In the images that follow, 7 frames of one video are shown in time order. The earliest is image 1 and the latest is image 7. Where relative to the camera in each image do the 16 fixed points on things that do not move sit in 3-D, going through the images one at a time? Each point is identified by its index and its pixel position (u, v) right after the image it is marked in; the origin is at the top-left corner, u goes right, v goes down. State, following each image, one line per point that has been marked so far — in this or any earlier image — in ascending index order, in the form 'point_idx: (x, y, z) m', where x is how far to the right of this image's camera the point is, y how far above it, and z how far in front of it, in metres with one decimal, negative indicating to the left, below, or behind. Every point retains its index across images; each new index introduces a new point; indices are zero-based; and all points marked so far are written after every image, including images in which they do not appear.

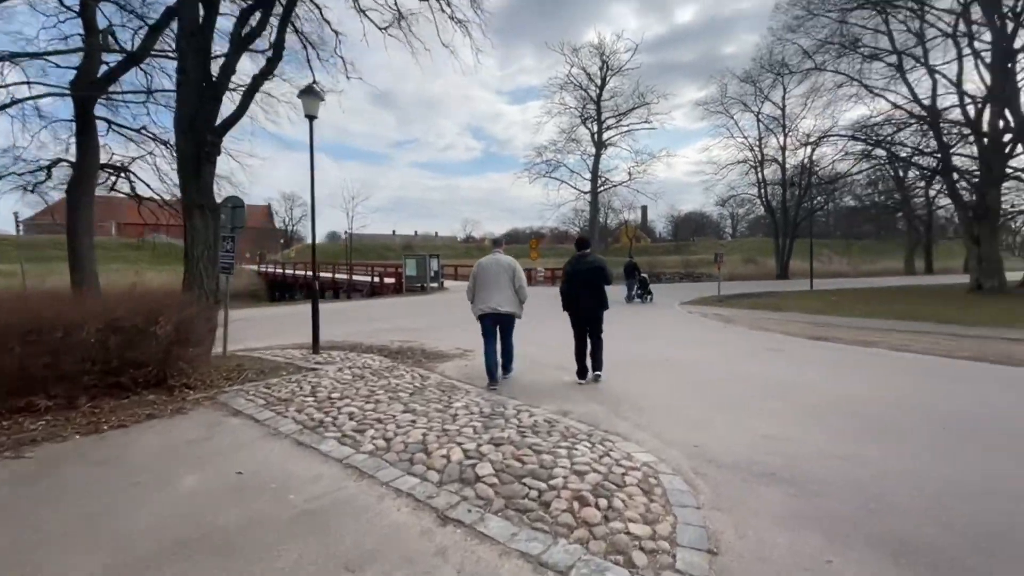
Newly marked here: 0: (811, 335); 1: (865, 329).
0: (+9.9, -1.5, +16.0) m
1: (+12.5, -1.4, +17.0) m
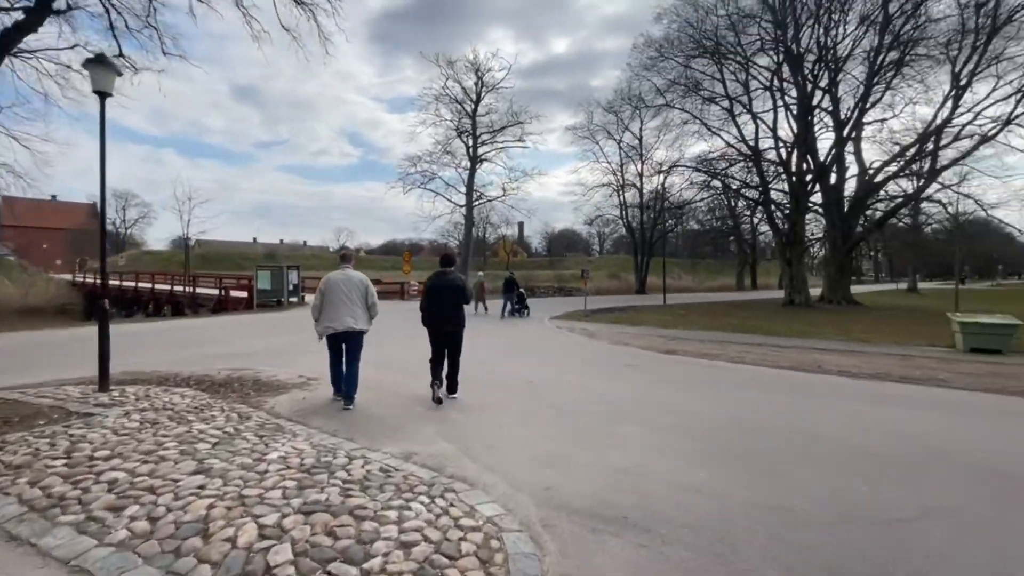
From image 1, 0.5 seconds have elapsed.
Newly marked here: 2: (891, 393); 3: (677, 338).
0: (+5.4, -2.1, +17.1) m
1: (+7.6, -2.1, +18.7) m
2: (+8.0, -2.3, +10.2) m
3: (+6.7, -2.0, +19.5) m
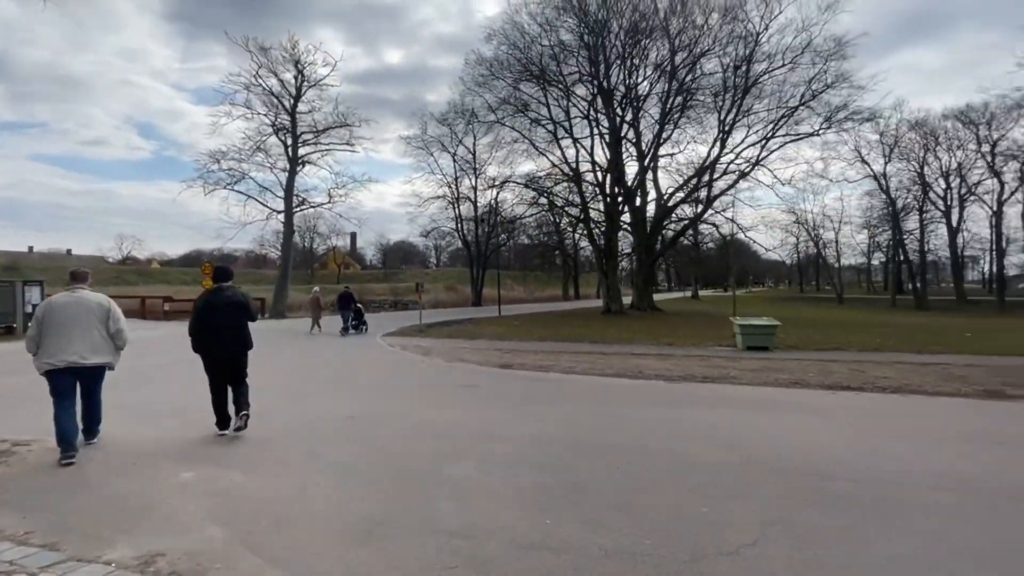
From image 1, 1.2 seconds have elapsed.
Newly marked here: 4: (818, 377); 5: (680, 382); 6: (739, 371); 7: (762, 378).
0: (-0.4, -2.6, +16.7) m
1: (+1.2, -2.5, +19.0) m
2: (+4.4, -2.5, +11.1) m
3: (+0.1, -2.5, +19.5) m
4: (+8.8, -2.6, +13.8) m
5: (+4.7, -2.6, +13.4) m
6: (+7.0, -2.6, +14.8) m
7: (+7.1, -2.6, +13.7) m
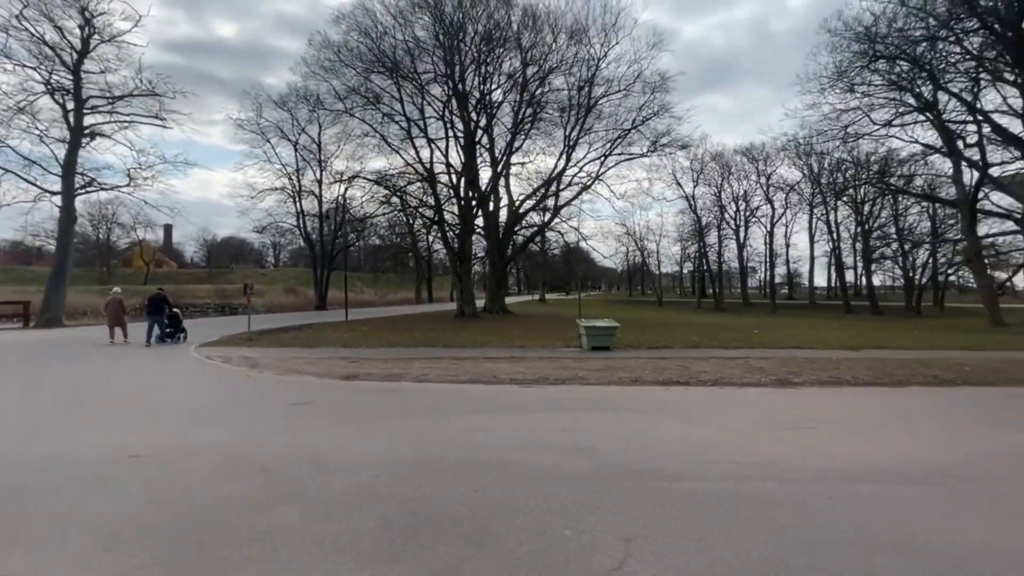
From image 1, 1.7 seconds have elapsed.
0: (-5.2, -2.6, +15.1) m
1: (-4.4, -2.6, +17.7) m
2: (+1.0, -2.6, +11.1) m
3: (-5.6, -2.6, +17.8) m
4: (+4.4, -2.7, +15.1) m
5: (+0.6, -2.7, +13.4) m
6: (+2.4, -2.7, +15.5) m
7: (+2.8, -2.7, +14.4) m
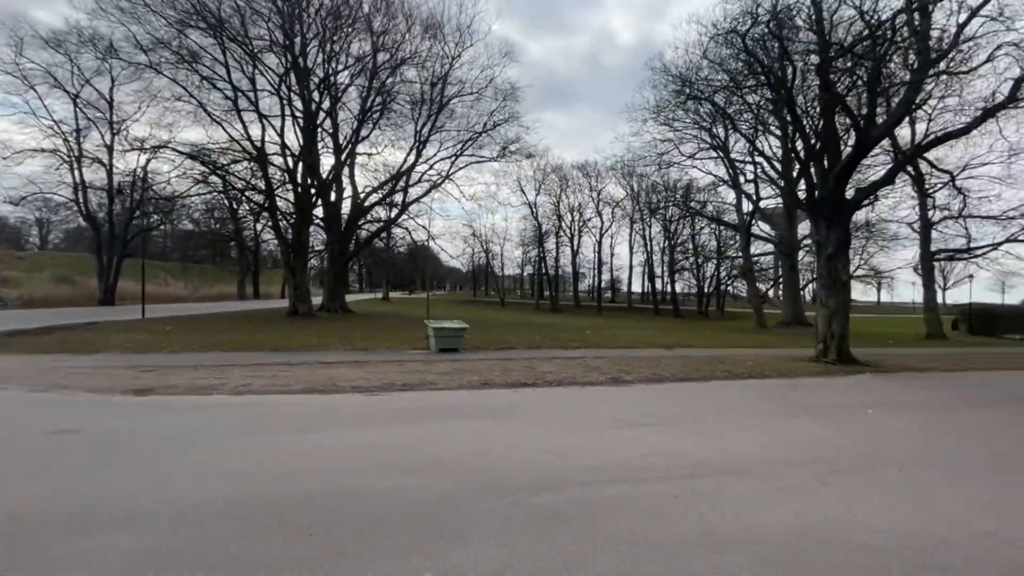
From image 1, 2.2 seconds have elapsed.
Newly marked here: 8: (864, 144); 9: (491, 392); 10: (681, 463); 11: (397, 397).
0: (-9.5, -2.5, +12.2) m
1: (-9.5, -2.4, +14.9) m
2: (-2.3, -2.6, +10.3) m
3: (-10.7, -2.4, +14.6) m
4: (-0.3, -2.8, +15.2) m
5: (-3.4, -2.7, +12.4) m
6: (-2.4, -2.7, +14.9) m
7: (-1.6, -2.7, +14.0) m
8: (+14.3, +5.8, +19.4) m
9: (-0.5, -2.8, +13.1) m
10: (+2.6, -2.6, +7.2) m
11: (-2.8, -2.7, +11.9) m
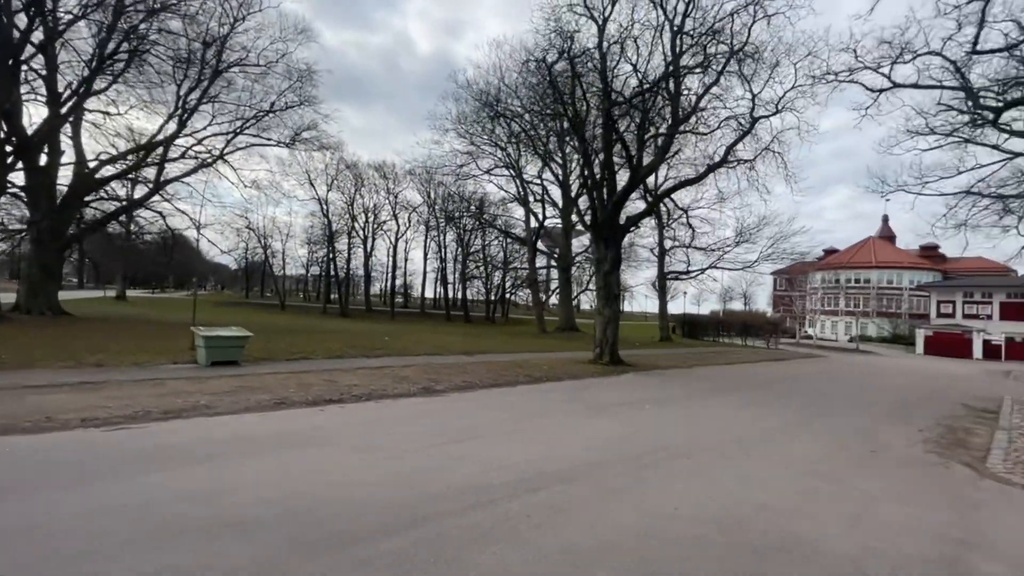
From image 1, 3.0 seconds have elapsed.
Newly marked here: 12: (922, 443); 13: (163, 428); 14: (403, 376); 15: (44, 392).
0: (-12.9, -2.2, +6.7) m
1: (-14.0, -2.2, +9.2) m
2: (-5.6, -2.6, +7.9) m
3: (-15.0, -2.1, +8.4) m
4: (-5.8, -2.9, +13.2) m
5: (-7.5, -2.7, +9.4) m
6: (-7.5, -2.7, +12.1) m
7: (-6.5, -2.8, +11.6) m
8: (+6.0, +5.2, +23.2) m
9: (-5.1, -2.9, +11.2) m
10: (+0.2, -2.8, +7.1) m
11: (-6.7, -2.7, +9.2) m
12: (+9.6, -3.6, +11.2) m
13: (-6.7, -2.7, +9.2) m
14: (-3.8, -3.0, +16.8) m
15: (-11.1, -2.5, +11.5) m
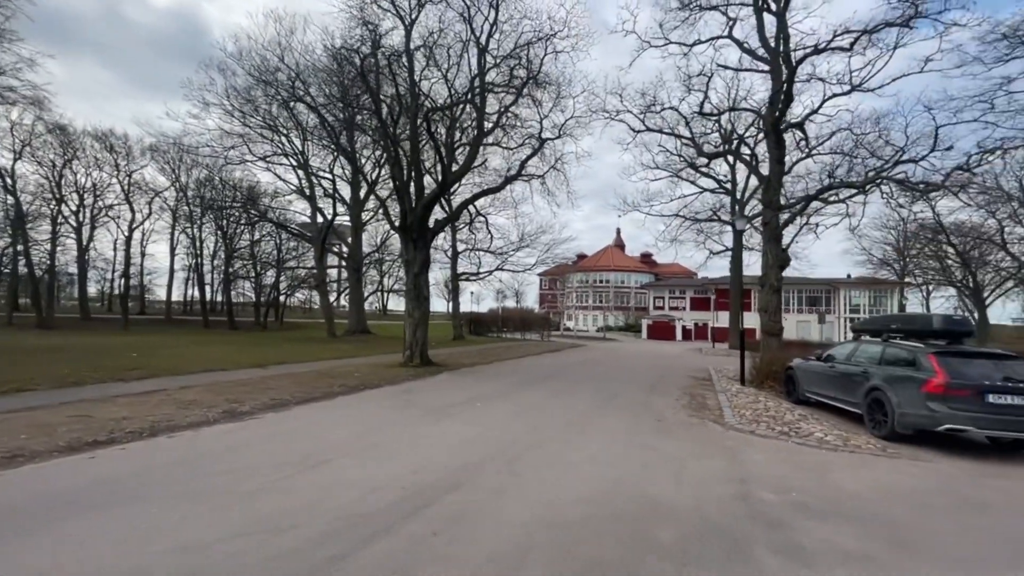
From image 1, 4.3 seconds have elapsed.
0: (-13.1, -2.4, +0.8) m
1: (-15.2, -2.4, +2.6) m
2: (-7.1, -2.8, +5.1) m
3: (-15.8, -2.3, +1.5) m
4: (-9.5, -3.0, +9.8) m
5: (-9.4, -2.8, +5.6) m
6: (-10.6, -2.9, +8.0) m
7: (-9.5, -2.9, +8.0) m
8: (-3.3, +5.1, +23.9) m
9: (-8.1, -3.0, +8.3) m
10: (-1.5, -2.9, +6.9) m
11: (-8.6, -2.8, +5.7) m
12: (+5.2, -3.7, +14.6) m
13: (-8.6, -2.9, +5.8) m
14: (-9.3, -3.2, +13.9) m
15: (-13.6, -2.7, +6.0) m
